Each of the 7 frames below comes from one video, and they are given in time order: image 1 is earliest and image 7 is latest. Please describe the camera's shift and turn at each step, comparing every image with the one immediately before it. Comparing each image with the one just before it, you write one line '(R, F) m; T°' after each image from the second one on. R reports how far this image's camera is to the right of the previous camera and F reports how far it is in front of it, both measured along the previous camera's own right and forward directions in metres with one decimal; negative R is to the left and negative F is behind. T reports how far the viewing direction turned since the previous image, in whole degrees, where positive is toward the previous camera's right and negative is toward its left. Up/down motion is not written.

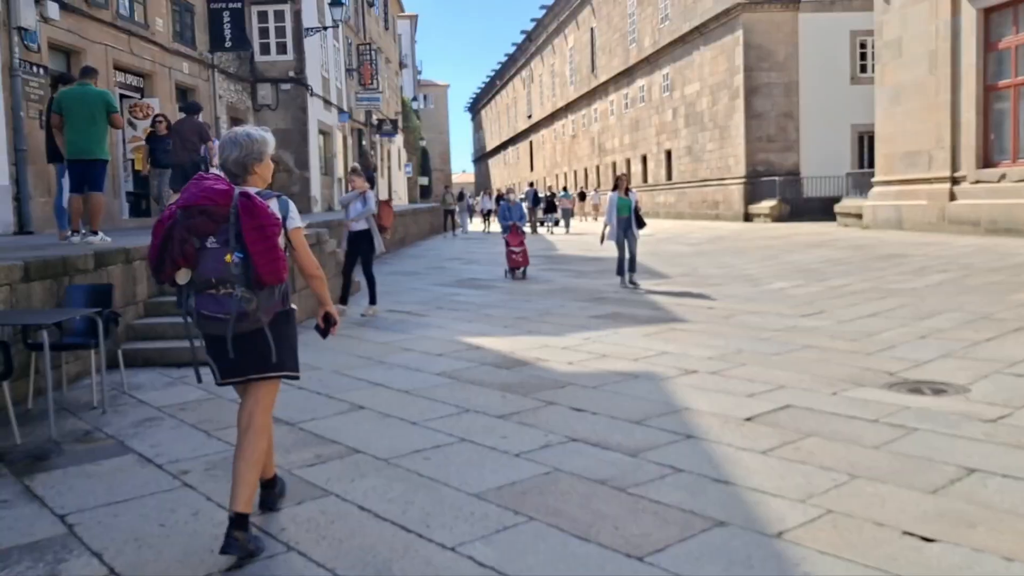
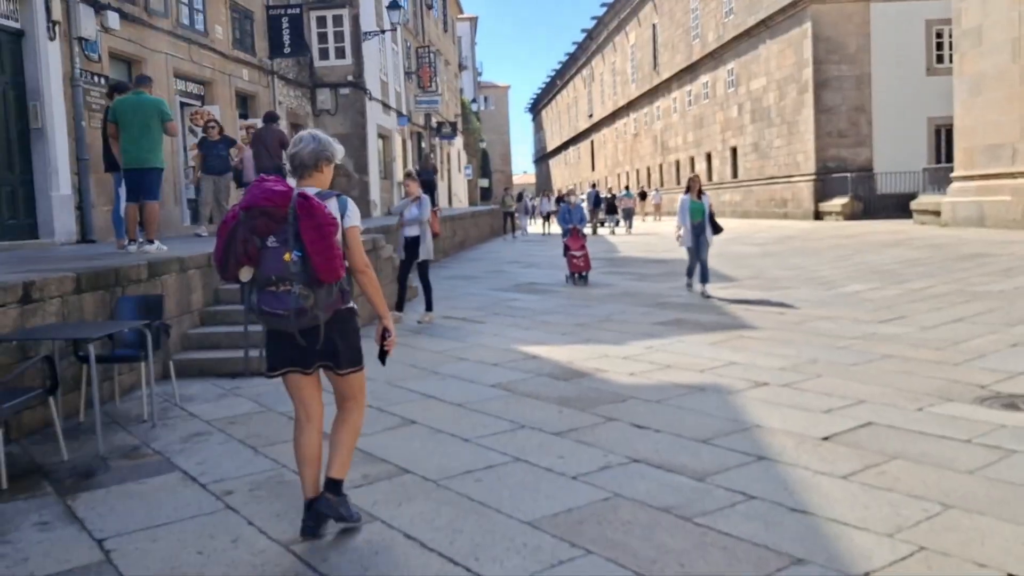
(0.0, +0.3) m; -4°
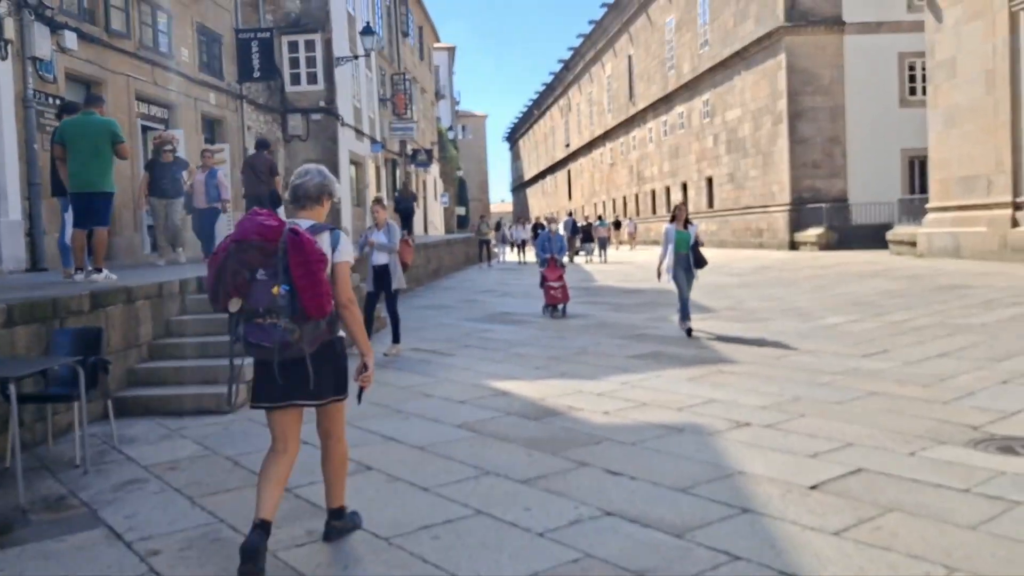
(+0.1, +0.4) m; +2°
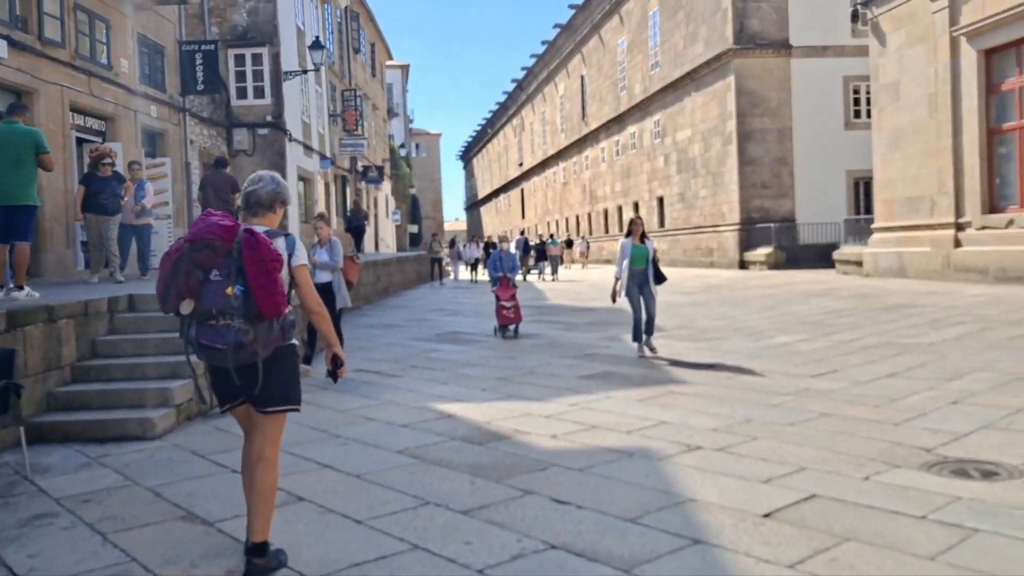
(+0.1, +0.2) m; +3°
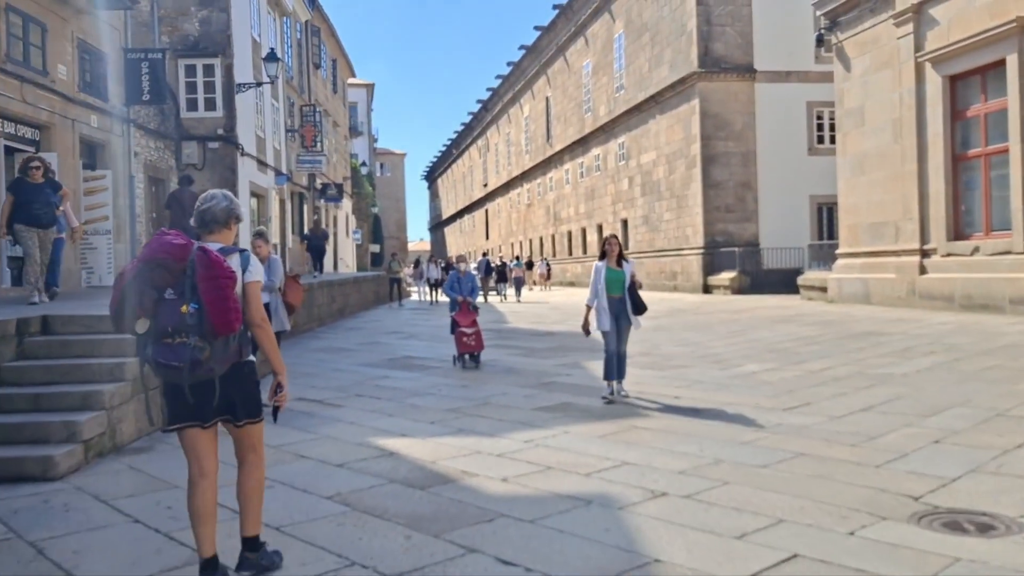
(+0.1, +0.5) m; +2°
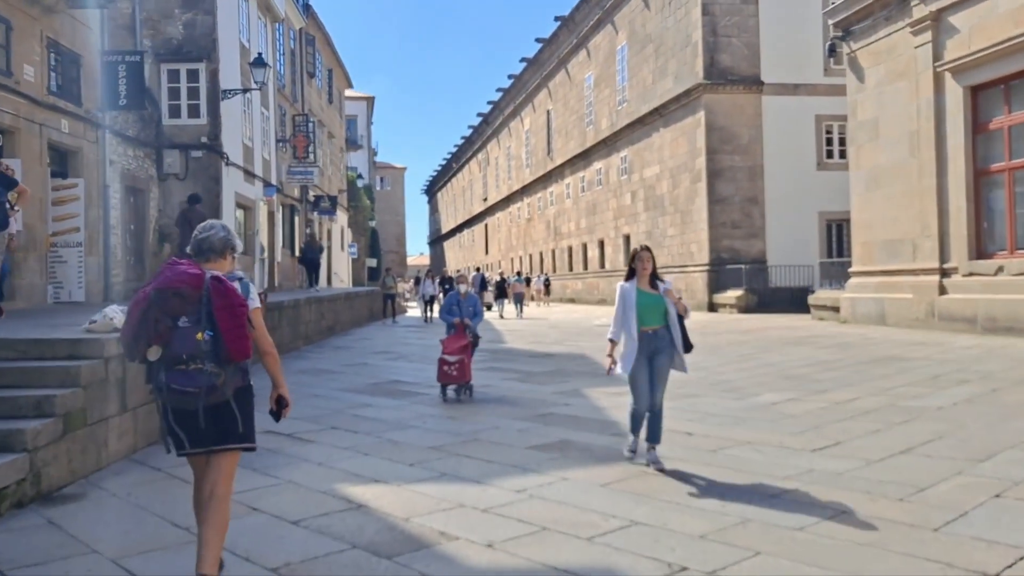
(+0.1, +0.9) m; 0°
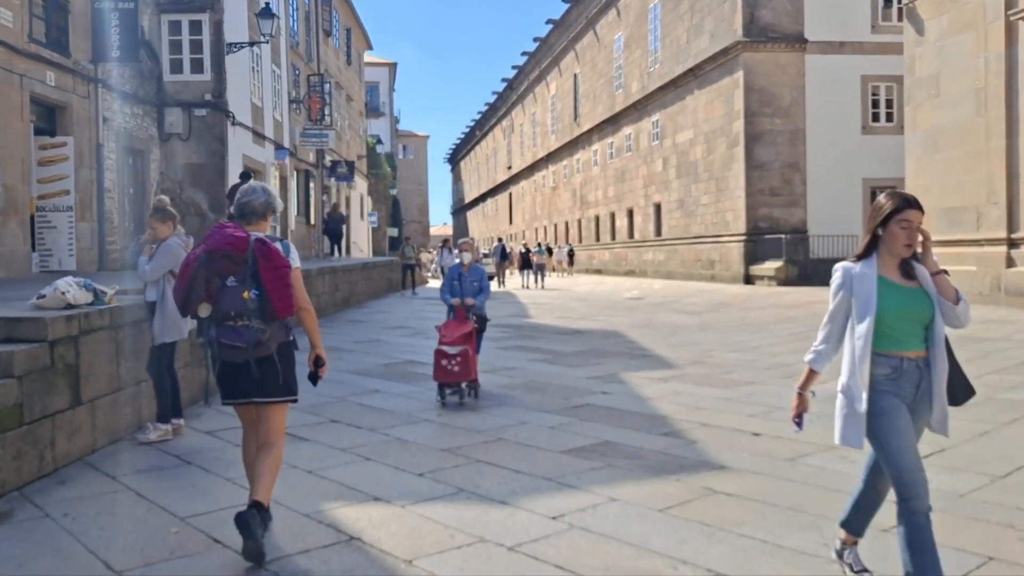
(-0.1, +1.2) m; -2°
